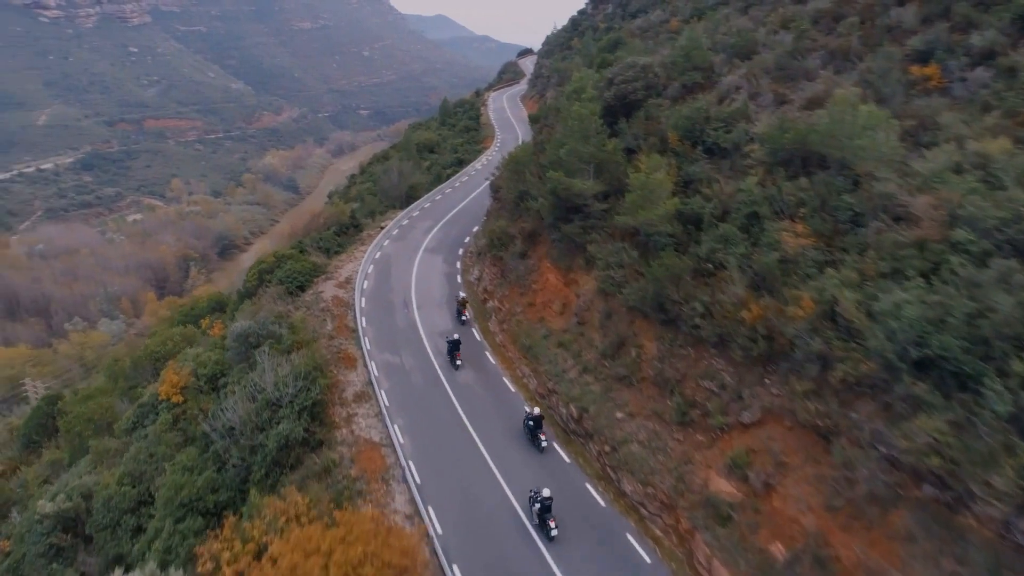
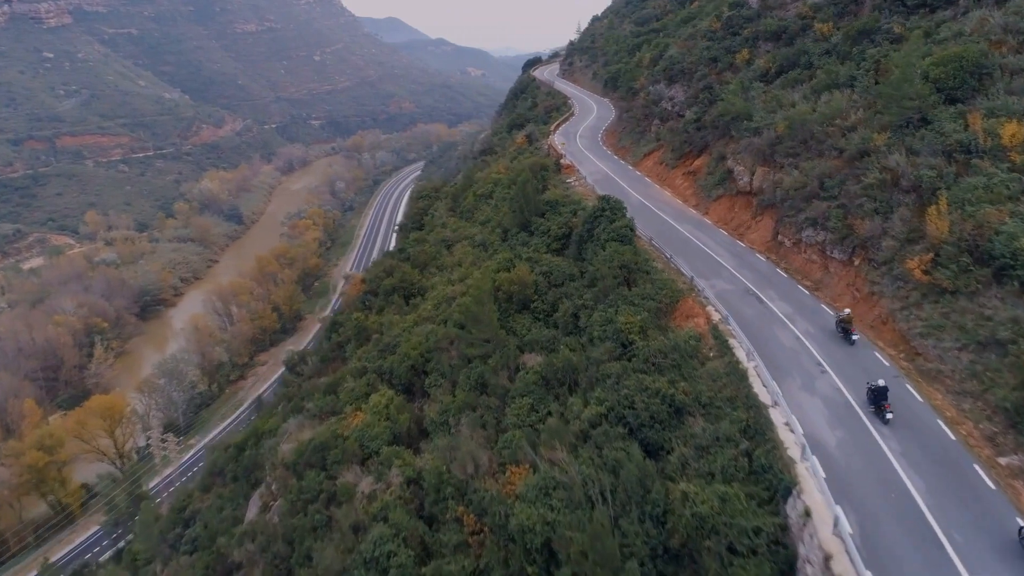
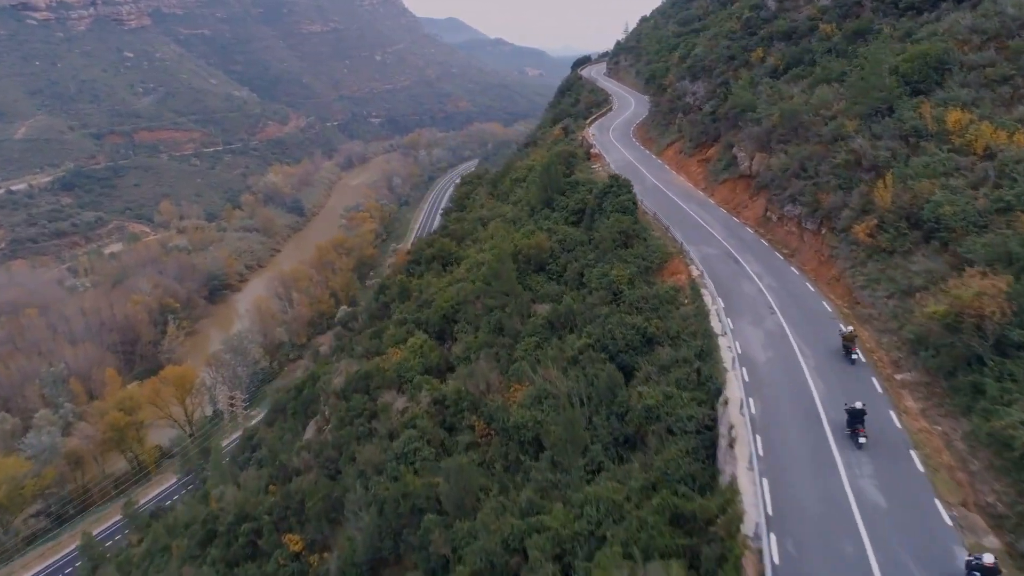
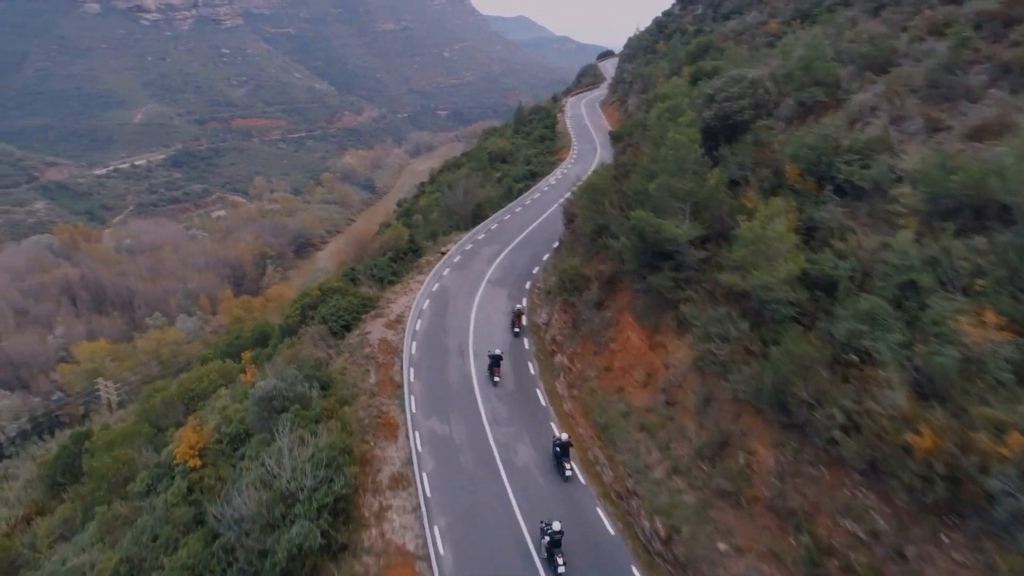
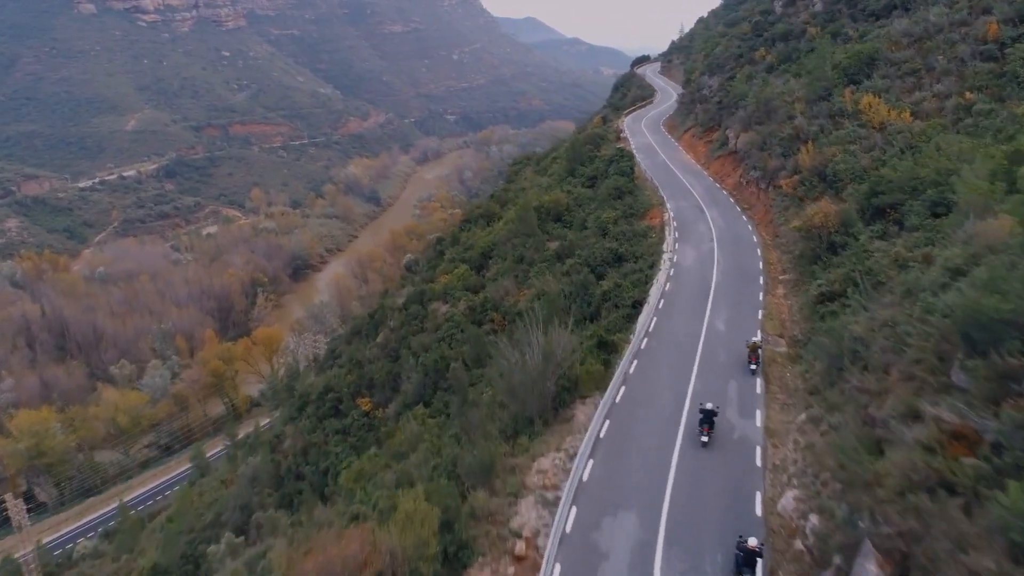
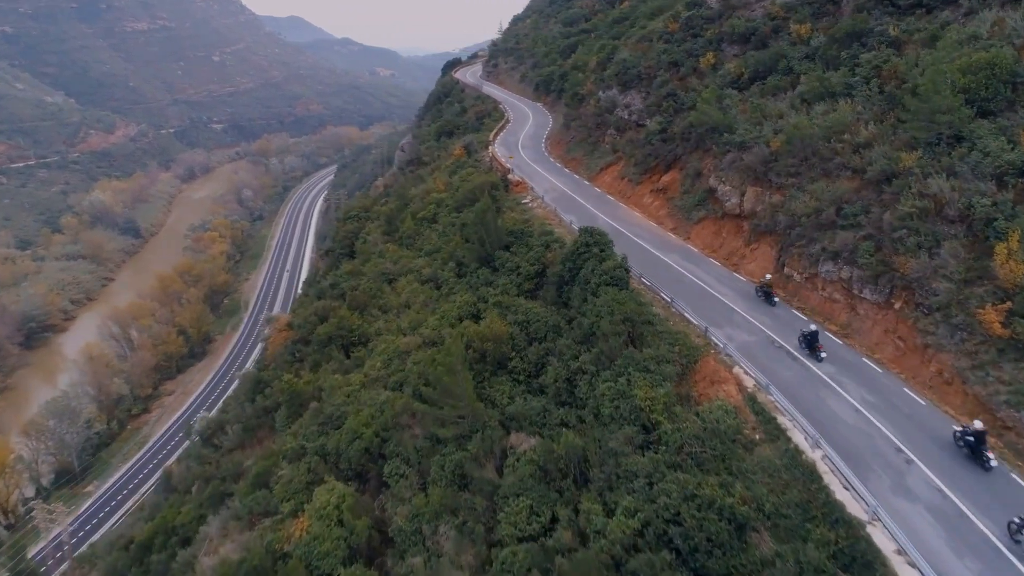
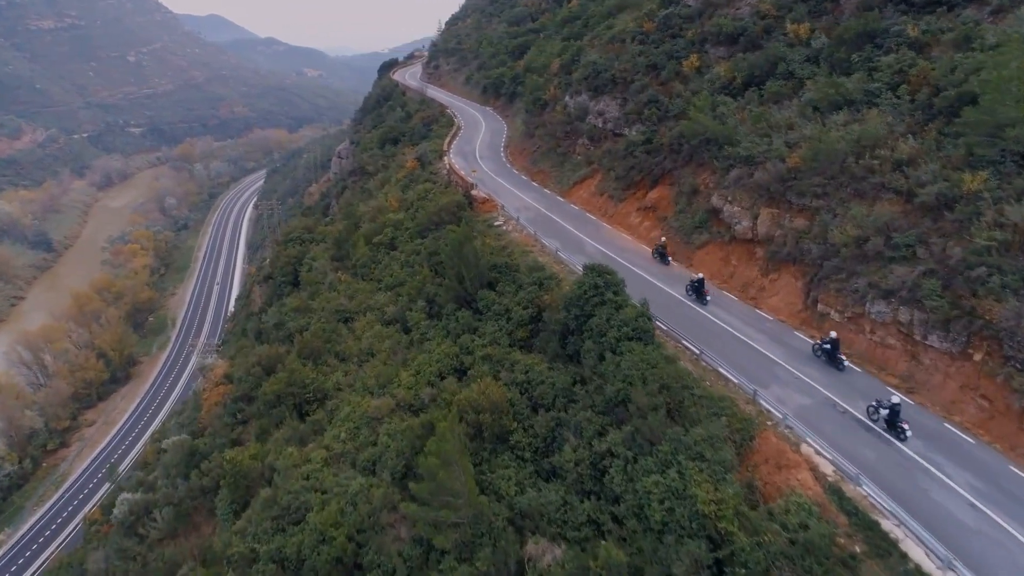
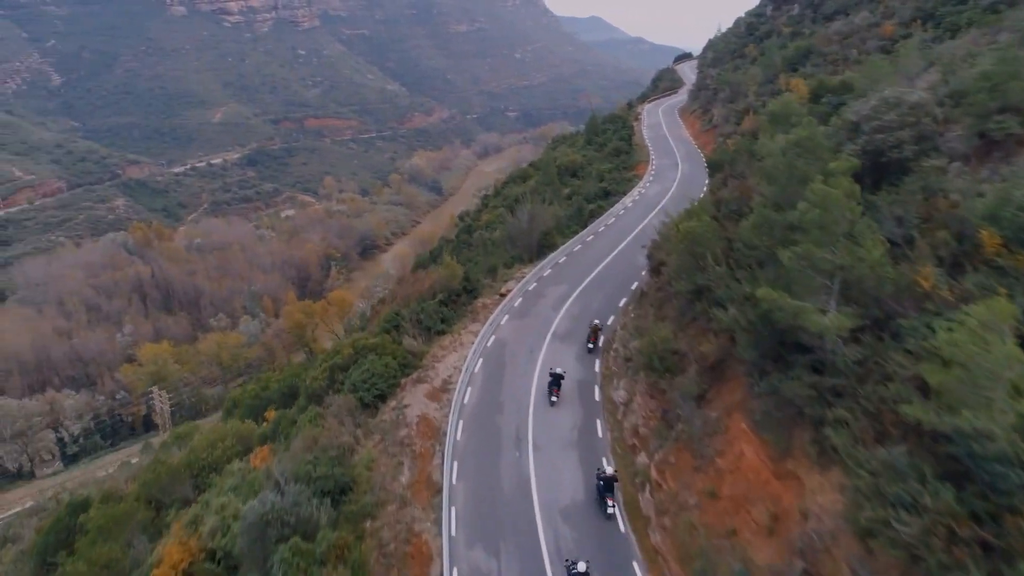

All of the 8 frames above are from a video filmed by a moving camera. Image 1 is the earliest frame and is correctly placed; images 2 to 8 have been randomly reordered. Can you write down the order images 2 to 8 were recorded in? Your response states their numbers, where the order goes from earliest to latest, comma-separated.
4, 8, 5, 3, 2, 6, 7
